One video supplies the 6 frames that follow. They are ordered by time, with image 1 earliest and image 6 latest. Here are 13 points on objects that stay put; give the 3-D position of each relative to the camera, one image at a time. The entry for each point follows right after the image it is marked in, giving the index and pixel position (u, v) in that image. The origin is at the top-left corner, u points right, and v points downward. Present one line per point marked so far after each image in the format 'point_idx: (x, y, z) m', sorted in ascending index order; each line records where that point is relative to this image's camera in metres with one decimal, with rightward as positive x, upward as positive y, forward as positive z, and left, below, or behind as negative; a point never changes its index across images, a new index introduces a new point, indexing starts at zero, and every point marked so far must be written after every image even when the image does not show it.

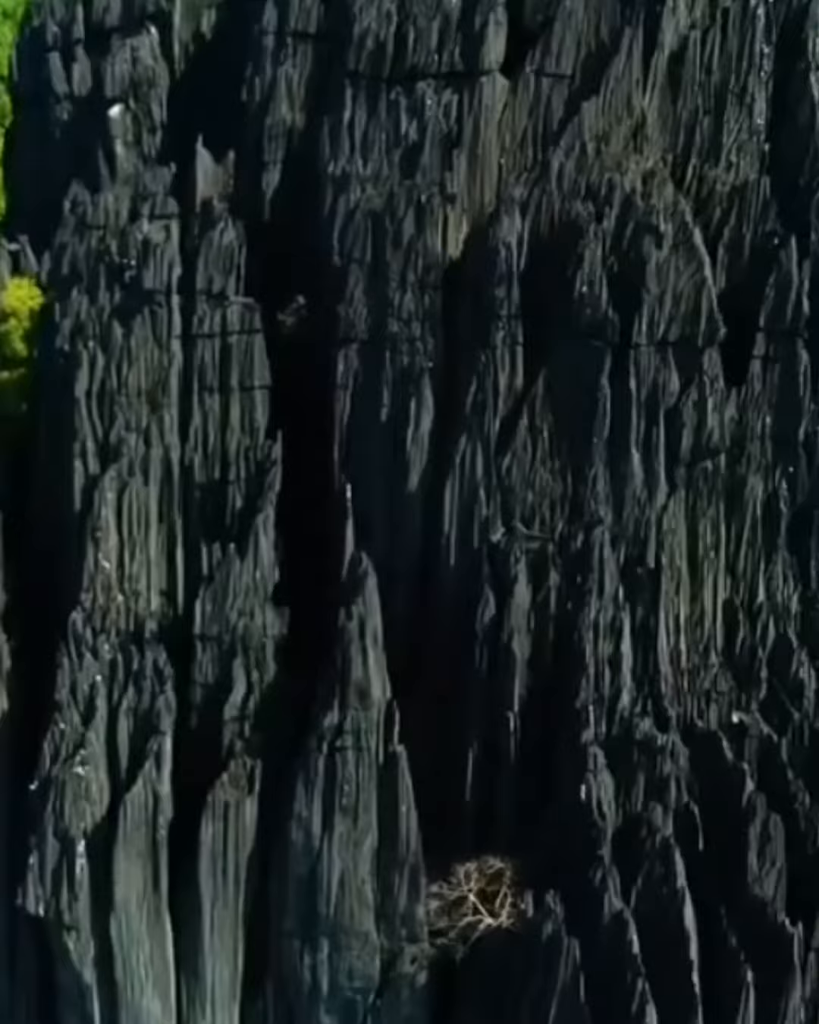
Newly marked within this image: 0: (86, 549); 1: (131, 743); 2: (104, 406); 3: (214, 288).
0: (-2.7, -0.3, +14.3) m
1: (-2.2, -2.0, +14.0) m
2: (-2.6, +0.9, +14.8) m
3: (-1.6, +2.0, +15.0) m
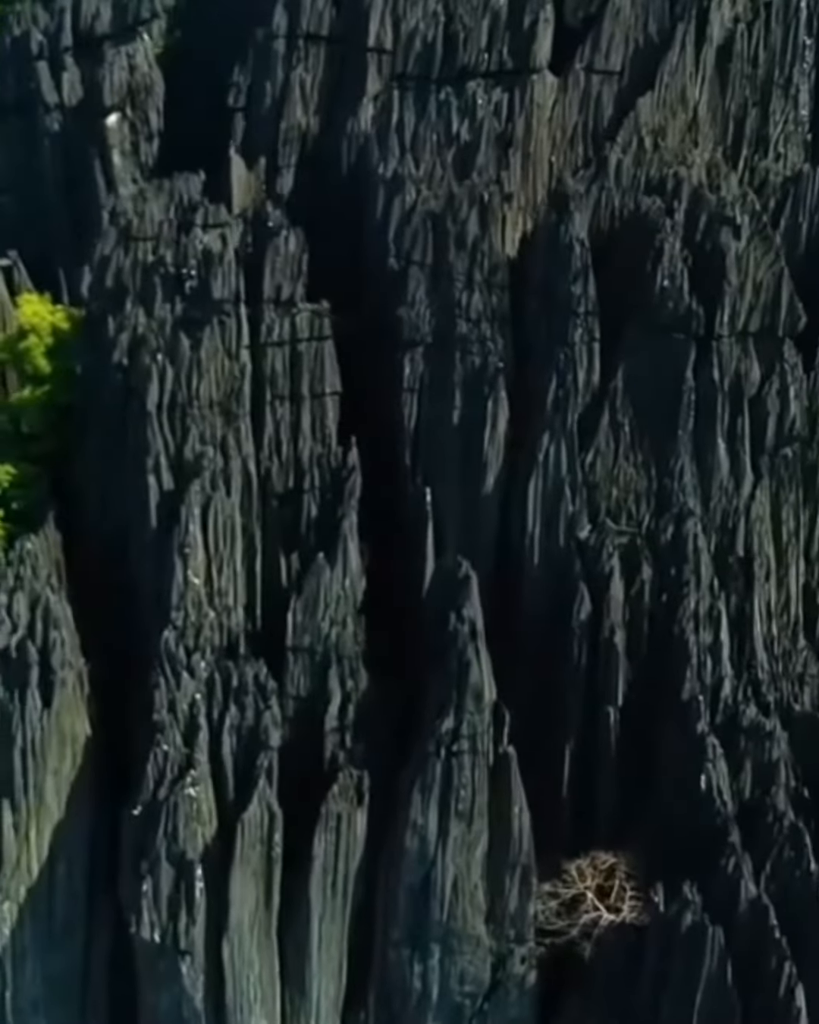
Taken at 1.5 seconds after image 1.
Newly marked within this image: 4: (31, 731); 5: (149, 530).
0: (-1.9, -0.4, +14.1) m
1: (-1.3, -2.1, +13.8) m
2: (-2.0, +0.8, +14.5) m
3: (-1.1, +1.9, +14.8) m
4: (-3.1, -1.8, +14.2) m
5: (-2.2, -0.2, +14.6) m
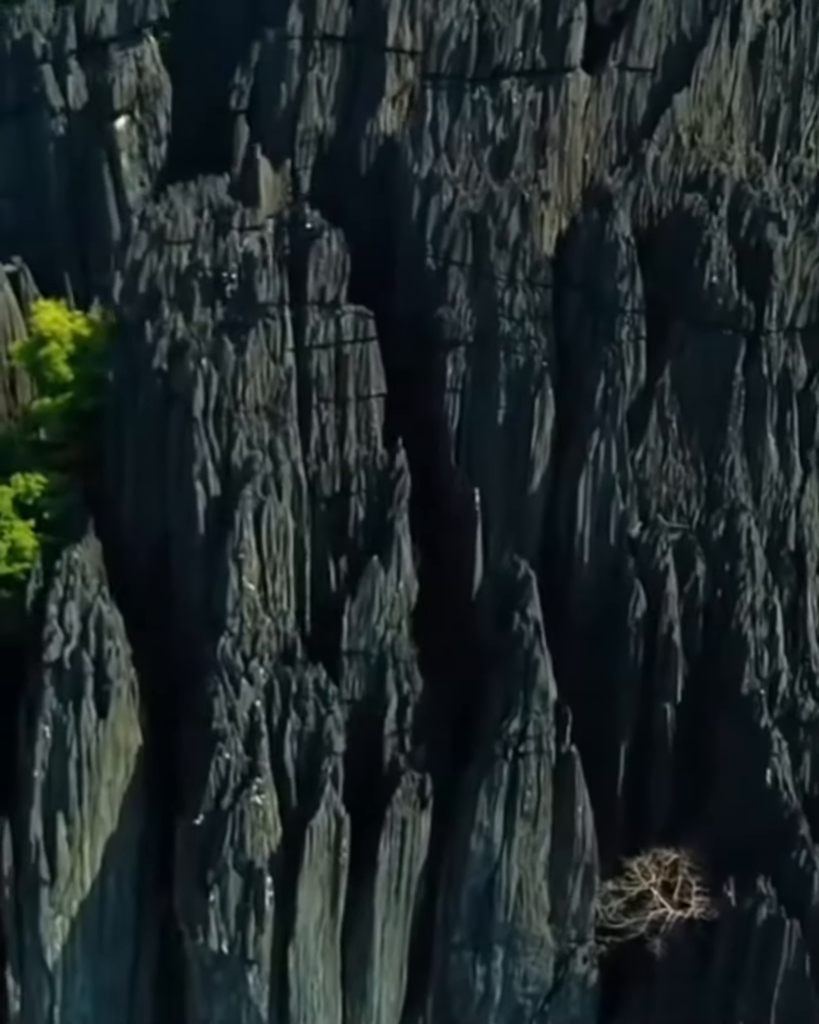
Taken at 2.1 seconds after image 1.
0: (-1.4, -0.5, +13.9) m
1: (-0.8, -2.1, +13.7) m
2: (-1.6, +0.7, +14.4) m
3: (-0.7, +1.8, +14.7) m
4: (-2.6, -1.9, +14.0) m
5: (-1.8, -0.2, +14.4) m
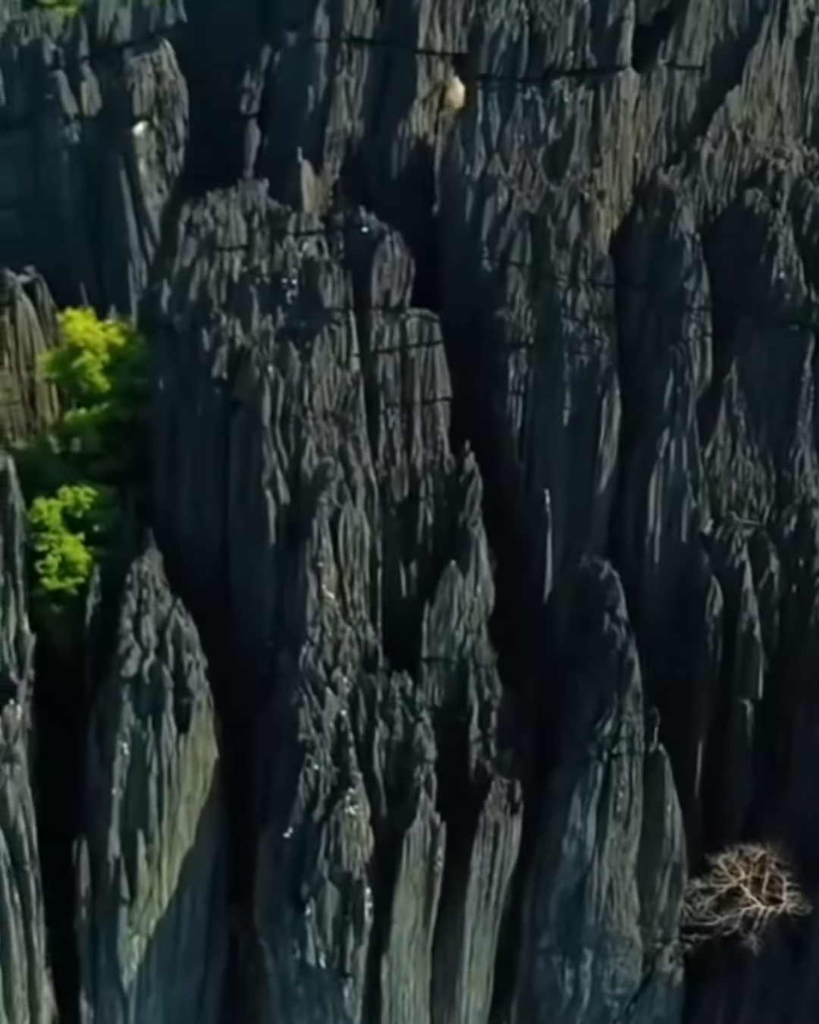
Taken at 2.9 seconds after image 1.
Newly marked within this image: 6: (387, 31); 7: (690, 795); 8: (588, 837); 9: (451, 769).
0: (-0.8, -0.6, +13.8) m
1: (-0.1, -2.2, +13.5) m
2: (-1.0, +0.7, +14.2) m
3: (-0.1, +1.8, +14.5) m
4: (-2.0, -2.0, +13.8) m
5: (-1.2, -0.3, +14.2) m
6: (-0.2, +5.0, +17.8) m
7: (+2.4, -2.4, +14.5) m
8: (+1.4, -2.6, +13.5) m
9: (+0.3, -2.1, +14.0) m
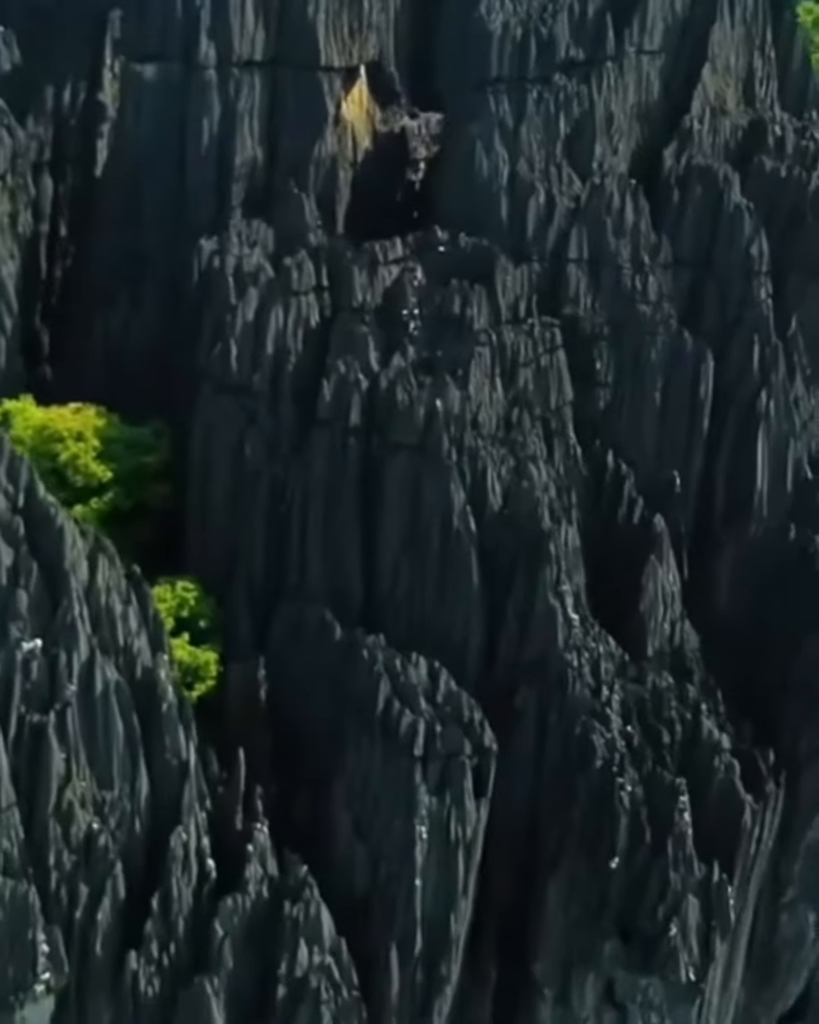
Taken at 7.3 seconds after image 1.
0: (+1.1, -0.7, +13.3) m
1: (+2.1, -2.1, +13.4) m
2: (+0.5, +0.4, +13.6) m
3: (+0.8, +1.6, +14.2) m
4: (+0.4, -2.4, +12.9) m
5: (+0.5, -0.6, +13.5) m
6: (-1.4, +4.6, +16.9) m
7: (+4.0, -1.9, +15.4) m
8: (+3.6, -2.2, +14.1) m
9: (+2.3, -2.1, +14.0) m
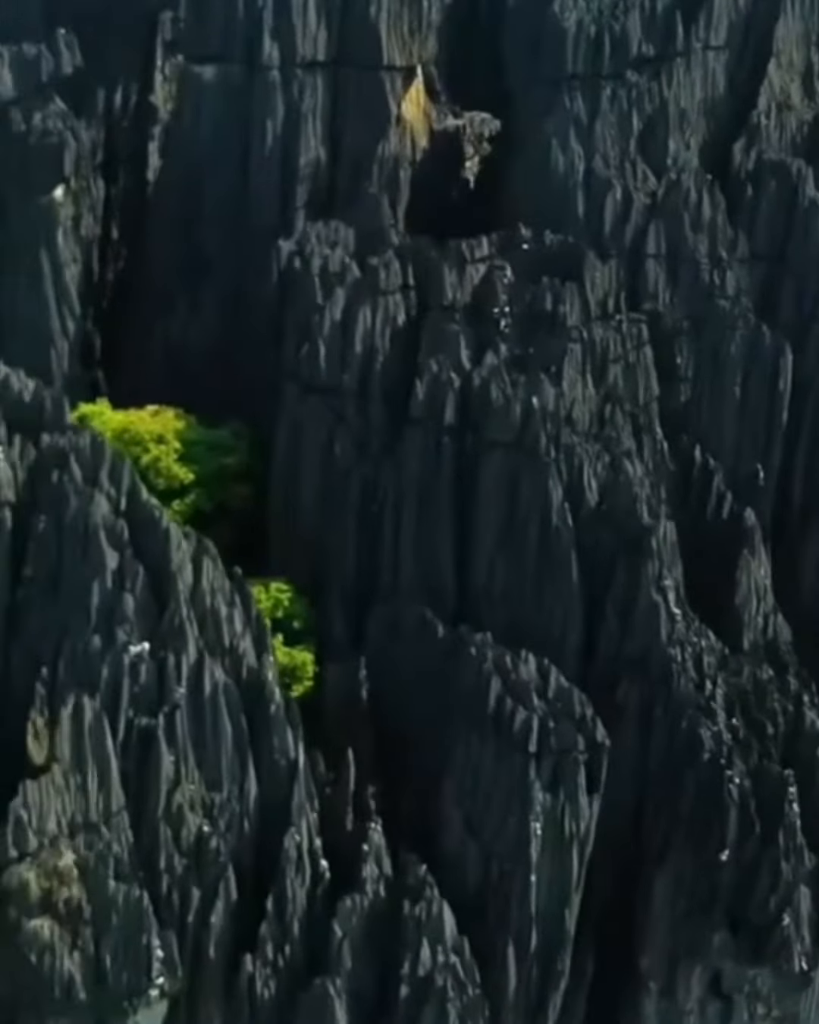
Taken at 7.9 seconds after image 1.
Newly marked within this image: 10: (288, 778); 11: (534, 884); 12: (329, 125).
0: (+1.9, -0.7, +13.4) m
1: (+3.0, -2.1, +13.5) m
2: (+1.2, +0.4, +13.6) m
3: (+1.6, +1.7, +14.2) m
4: (+1.2, -2.4, +12.9) m
5: (+1.3, -0.6, +13.6) m
6: (-0.8, +4.6, +16.9) m
7: (+4.7, -1.8, +15.5) m
8: (+4.4, -2.1, +14.3) m
9: (+3.1, -2.0, +14.1) m
10: (-0.9, -2.0, +13.1) m
11: (+1.0, -2.8, +12.7) m
12: (-0.8, +3.9, +17.0) m
